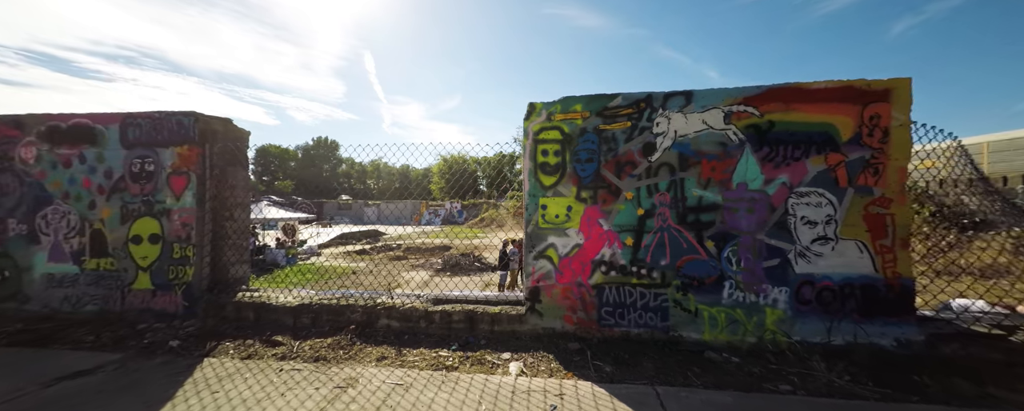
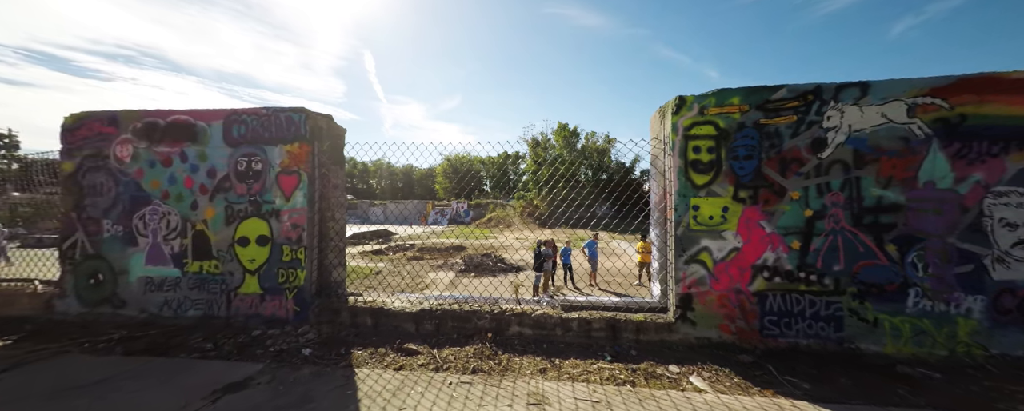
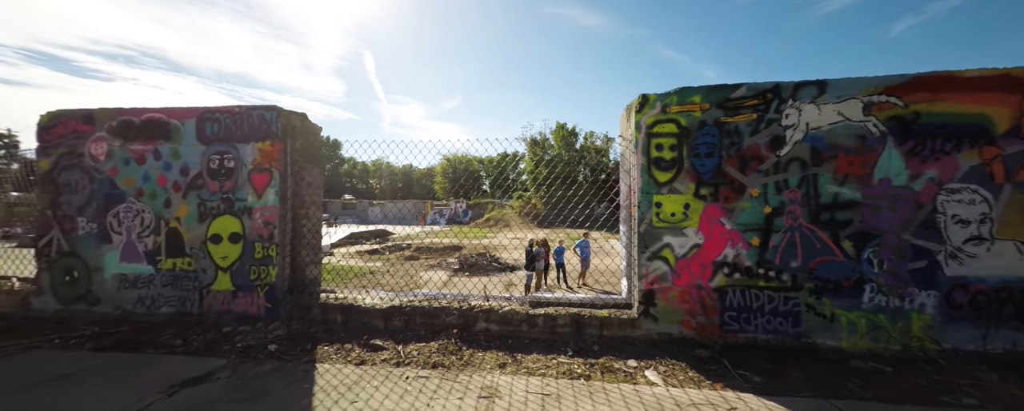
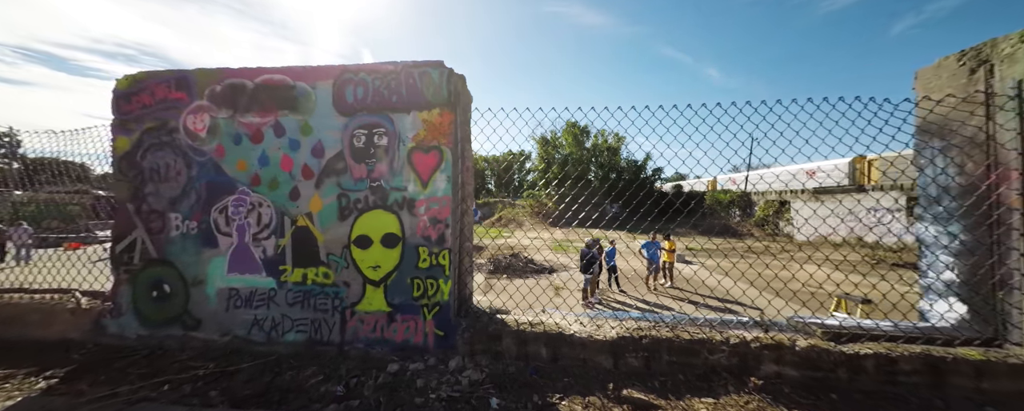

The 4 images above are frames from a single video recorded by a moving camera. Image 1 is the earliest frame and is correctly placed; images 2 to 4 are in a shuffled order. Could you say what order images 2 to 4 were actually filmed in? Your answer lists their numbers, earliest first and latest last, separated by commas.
3, 2, 4
